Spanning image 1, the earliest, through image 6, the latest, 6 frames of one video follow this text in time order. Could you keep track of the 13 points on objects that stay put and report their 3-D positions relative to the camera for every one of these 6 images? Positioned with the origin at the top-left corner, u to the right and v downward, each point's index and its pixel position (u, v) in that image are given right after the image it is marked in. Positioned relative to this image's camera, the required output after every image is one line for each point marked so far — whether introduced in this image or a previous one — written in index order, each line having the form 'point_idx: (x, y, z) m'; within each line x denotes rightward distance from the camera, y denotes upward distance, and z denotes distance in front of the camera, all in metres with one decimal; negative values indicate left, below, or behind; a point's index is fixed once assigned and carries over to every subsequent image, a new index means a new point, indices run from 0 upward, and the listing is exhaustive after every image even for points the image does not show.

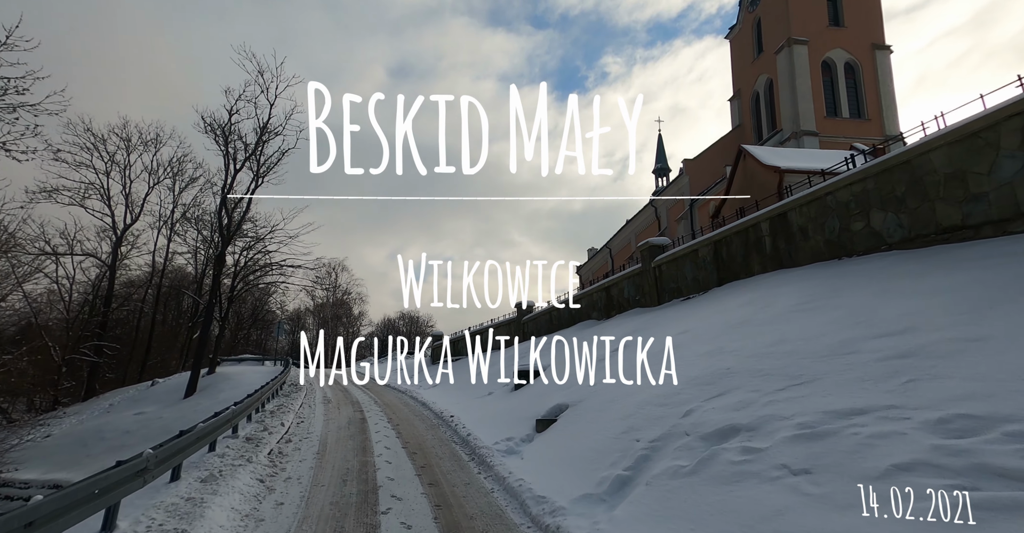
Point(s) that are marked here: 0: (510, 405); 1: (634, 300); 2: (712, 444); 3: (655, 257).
0: (-0.1, -4.0, +14.4) m
1: (+4.1, -1.1, +17.0) m
2: (+2.4, -2.2, +6.2) m
3: (+4.5, +0.3, +16.0) m
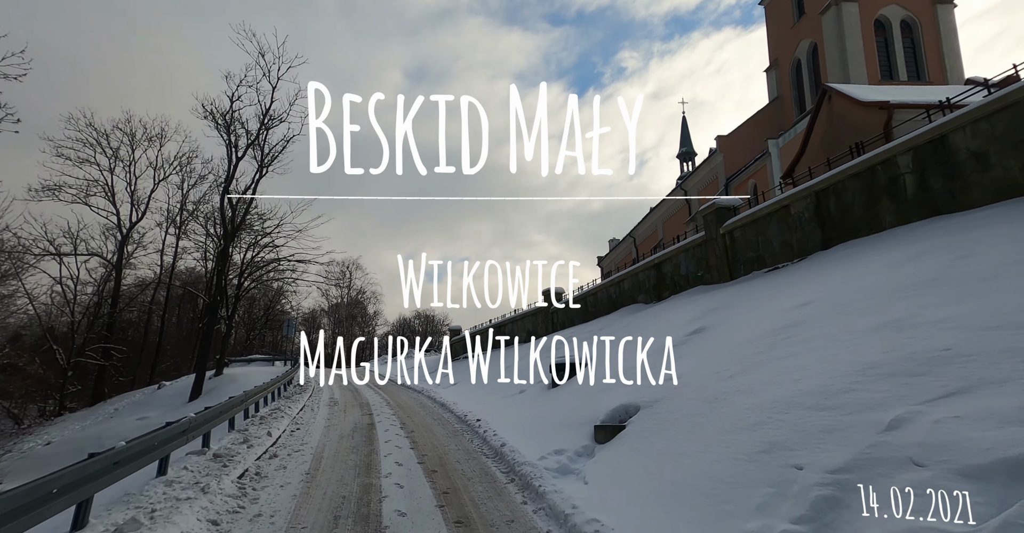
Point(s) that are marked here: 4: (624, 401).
0: (+0.9, -3.3, +11.5) m
1: (+5.1, -0.3, +14.0) m
2: (+3.1, -1.4, +3.3) m
3: (+5.4, +1.2, +13.0) m
4: (+2.0, -2.4, +9.0) m
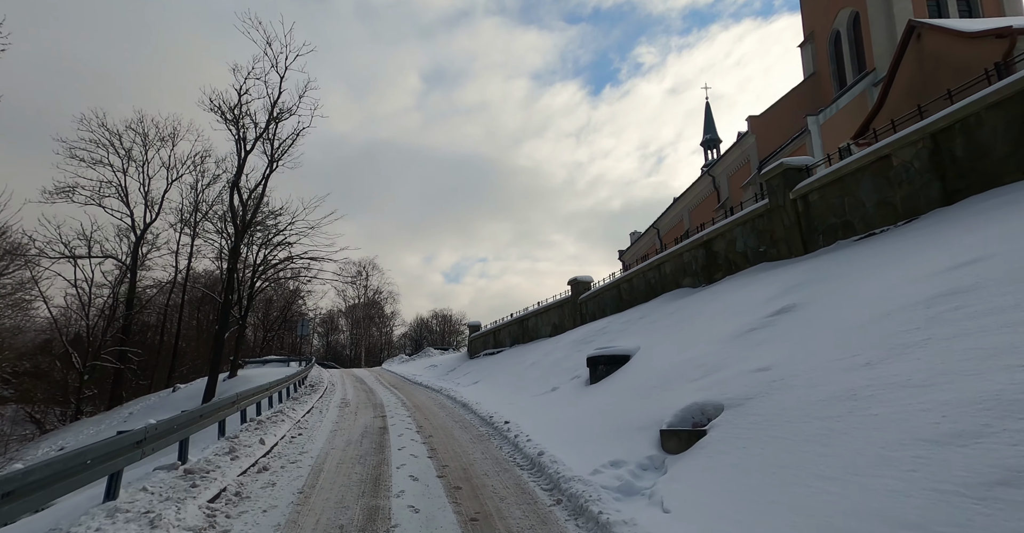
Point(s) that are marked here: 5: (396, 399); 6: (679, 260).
0: (+1.6, -2.7, +9.6) m
1: (+5.8, +0.3, +12.0) m
2: (+3.5, -0.9, +1.3) m
3: (+6.0, +1.8, +10.9) m
4: (+2.6, -1.8, +7.1) m
5: (-4.4, -5.0, +19.1) m
6: (+5.0, +0.2, +15.3) m
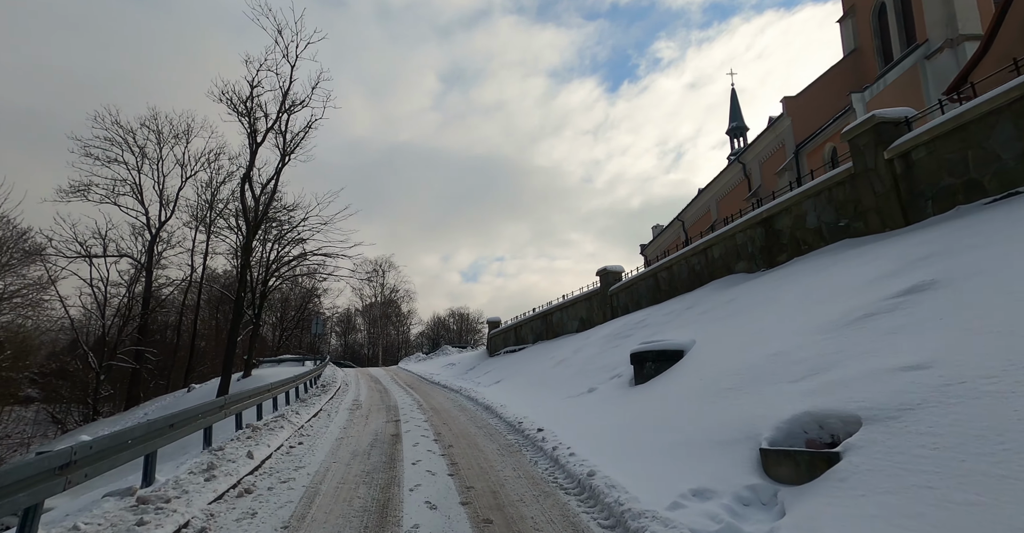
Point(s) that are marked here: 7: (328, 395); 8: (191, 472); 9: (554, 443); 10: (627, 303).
0: (+2.2, -2.3, +7.8) m
1: (+6.4, +0.8, +10.0) m
2: (+3.8, -0.5, -0.6) m
3: (+6.6, +2.2, +9.0) m
4: (+3.1, -1.4, +5.2) m
5: (-3.5, -4.6, +17.5) m
6: (+5.8, +0.6, +13.4) m
7: (-7.1, -5.0, +19.6) m
8: (-4.5, -2.9, +7.2) m
9: (+0.7, -3.0, +8.6) m
10: (+4.3, -1.4, +19.0) m
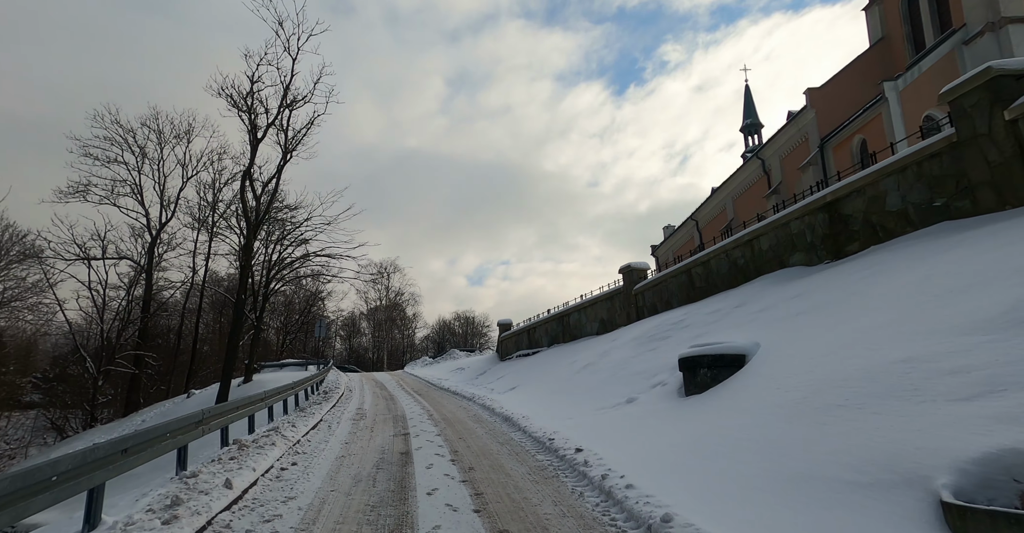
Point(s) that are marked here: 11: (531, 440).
0: (+2.7, -2.1, +6.2) m
1: (+6.9, +1.0, +8.5) m
2: (+4.2, -0.2, -2.2) m
3: (+7.1, +2.4, +7.4) m
4: (+3.5, -1.2, +3.7) m
5: (-2.9, -4.5, +16.0) m
6: (+6.3, +0.8, +11.8) m
7: (-6.5, -4.9, +18.0) m
8: (-4.0, -2.7, +5.6) m
9: (+1.2, -2.8, +7.0) m
10: (+4.9, -1.3, +17.4) m
11: (+0.4, -3.4, +10.0) m
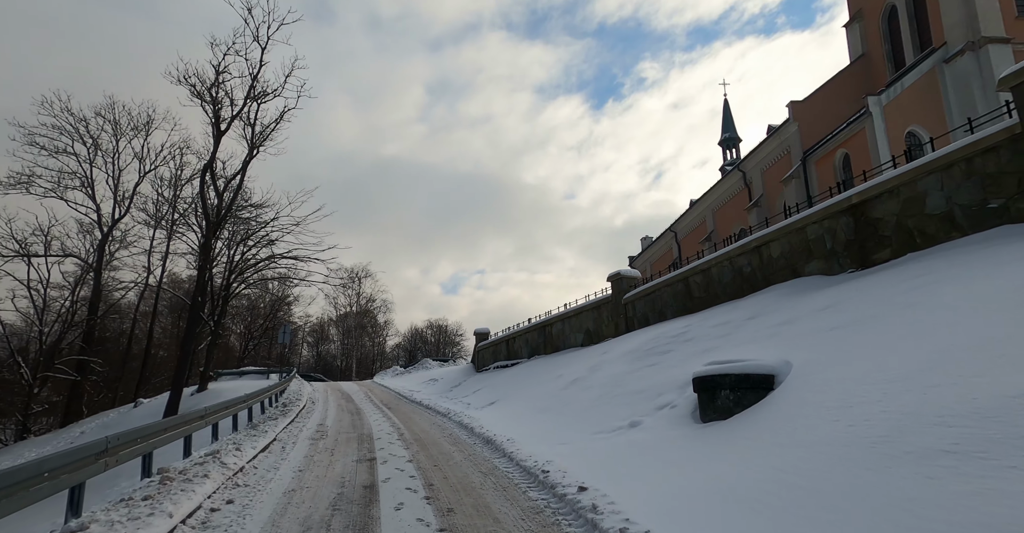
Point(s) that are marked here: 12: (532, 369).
0: (+2.6, -2.1, +4.9) m
1: (+6.8, +0.8, +7.4) m
2: (+4.7, -0.1, -3.3) m
3: (+7.1, +2.3, +6.4) m
4: (+3.7, -1.2, +2.4) m
5: (-3.4, -4.6, +14.3) m
6: (+6.1, +0.6, +10.8) m
7: (-7.2, -4.8, +16.2) m
8: (-4.0, -2.5, +4.0) m
9: (+1.1, -2.8, +5.6) m
10: (+4.3, -1.5, +16.3) m
11: (+0.1, -3.4, +8.5) m
12: (+0.7, -3.8, +18.9) m
